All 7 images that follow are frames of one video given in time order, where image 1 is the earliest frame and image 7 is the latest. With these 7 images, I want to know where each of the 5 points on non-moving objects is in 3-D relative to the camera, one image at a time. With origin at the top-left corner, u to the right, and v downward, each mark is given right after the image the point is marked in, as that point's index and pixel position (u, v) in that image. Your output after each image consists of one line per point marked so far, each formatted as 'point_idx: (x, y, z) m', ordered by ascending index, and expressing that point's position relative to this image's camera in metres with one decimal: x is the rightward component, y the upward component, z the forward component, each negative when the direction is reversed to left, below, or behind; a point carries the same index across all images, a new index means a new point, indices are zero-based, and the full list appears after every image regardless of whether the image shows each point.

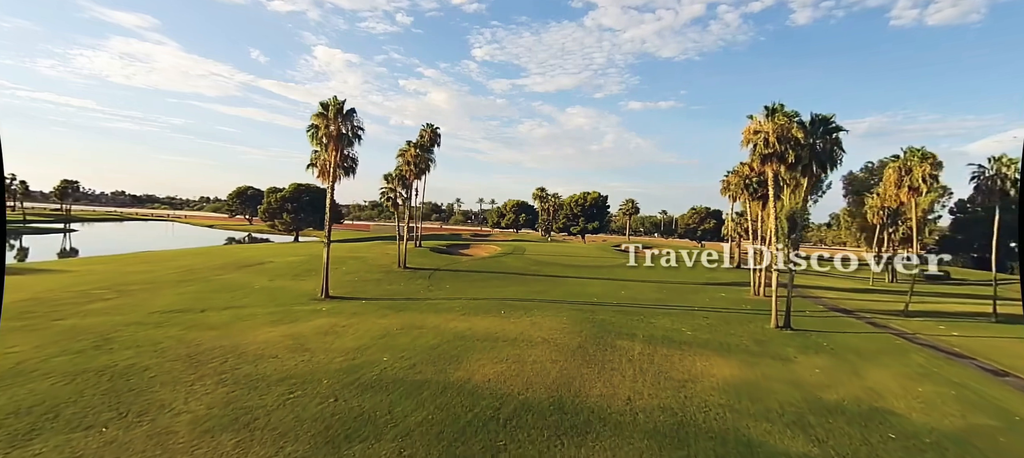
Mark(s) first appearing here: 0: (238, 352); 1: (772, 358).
0: (-11.0, -5.0, +17.4) m
1: (+11.8, -5.9, +19.6) m
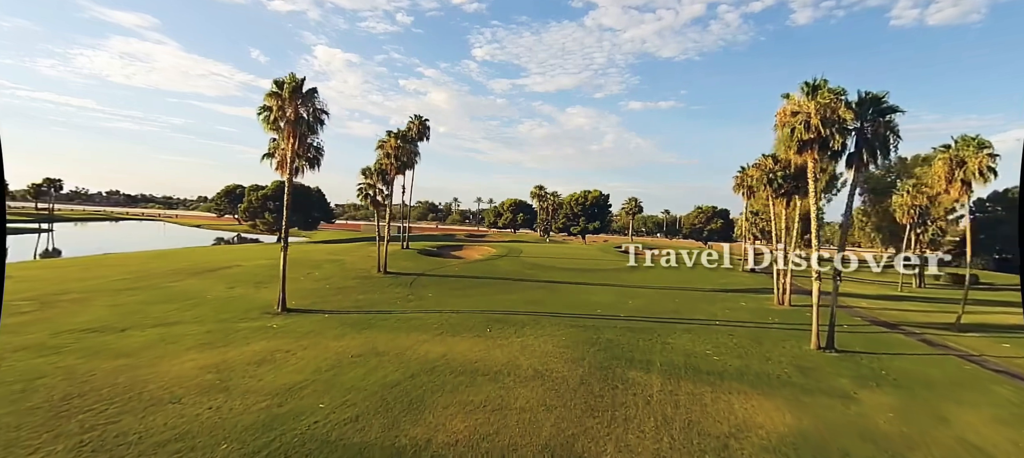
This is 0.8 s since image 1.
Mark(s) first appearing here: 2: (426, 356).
0: (-11.6, -5.0, +13.2) m
1: (+11.2, -5.9, +15.4) m
2: (-3.3, -4.9, +16.5) m
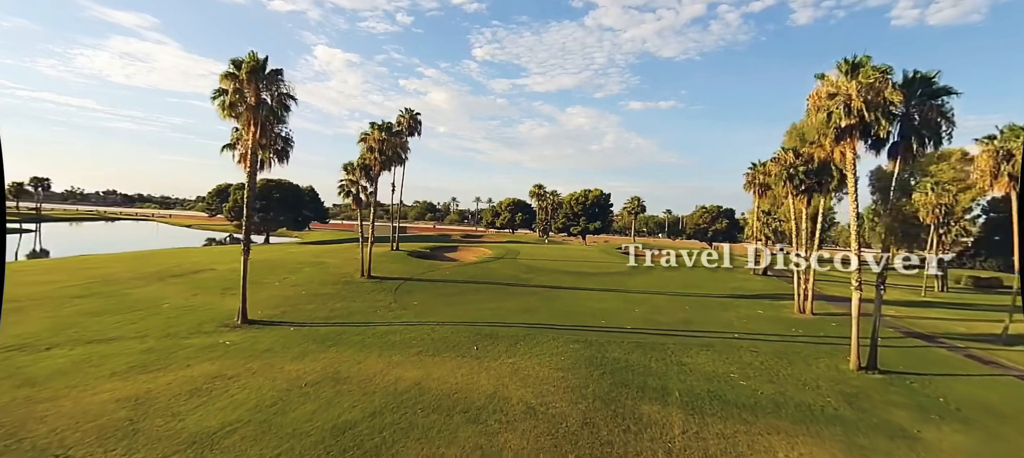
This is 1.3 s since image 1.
0: (-12.0, -5.1, +10.3) m
1: (+10.9, -6.0, +12.5) m
2: (-3.7, -4.9, +13.7) m
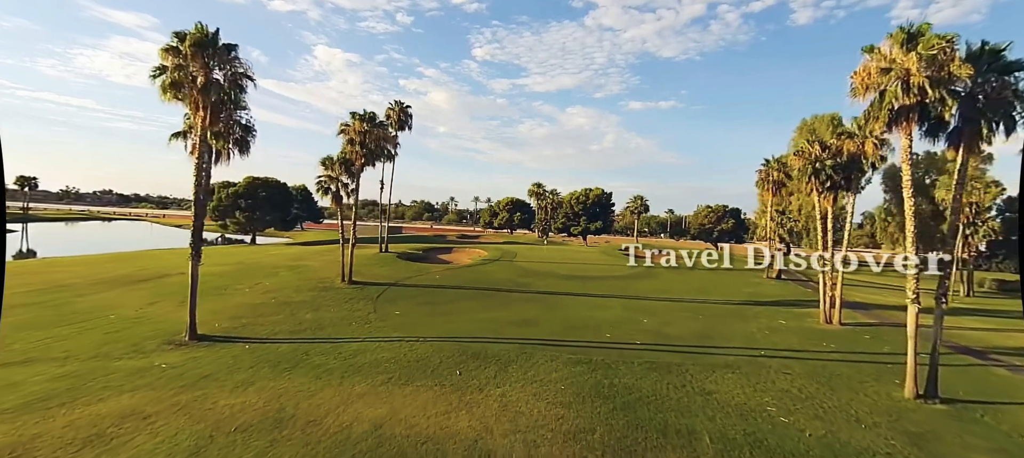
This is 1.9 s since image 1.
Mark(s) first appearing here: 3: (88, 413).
0: (-12.3, -5.1, +7.4) m
1: (+10.5, -6.0, +9.6) m
2: (-4.0, -4.9, +10.8) m
3: (-11.5, -5.0, +11.7) m
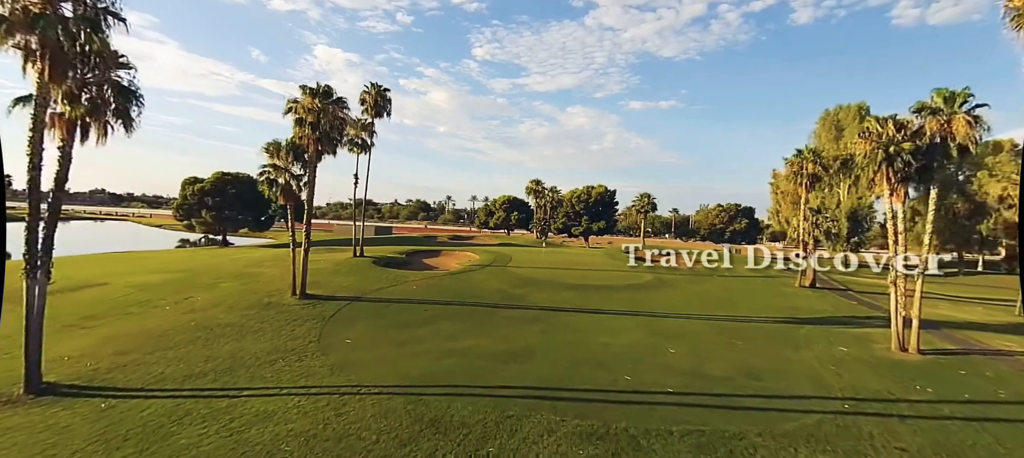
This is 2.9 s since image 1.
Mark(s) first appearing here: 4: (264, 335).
0: (-12.9, -5.2, +1.9) m
1: (+9.9, -6.1, +4.1) m
2: (-4.6, -5.0, +5.2) m
3: (-12.1, -5.1, +6.2) m
4: (-10.5, -4.5, +18.4) m
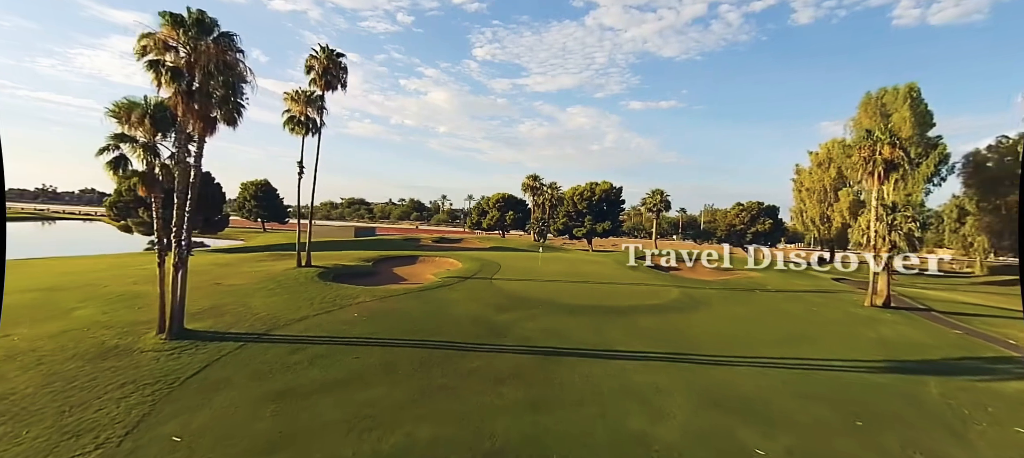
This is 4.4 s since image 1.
0: (-13.8, -5.3, -6.1) m
1: (+9.1, -6.3, -3.9) m
2: (-5.4, -5.2, -2.8) m
3: (-13.0, -5.2, -1.8) m
4: (-11.3, -4.7, +10.4) m
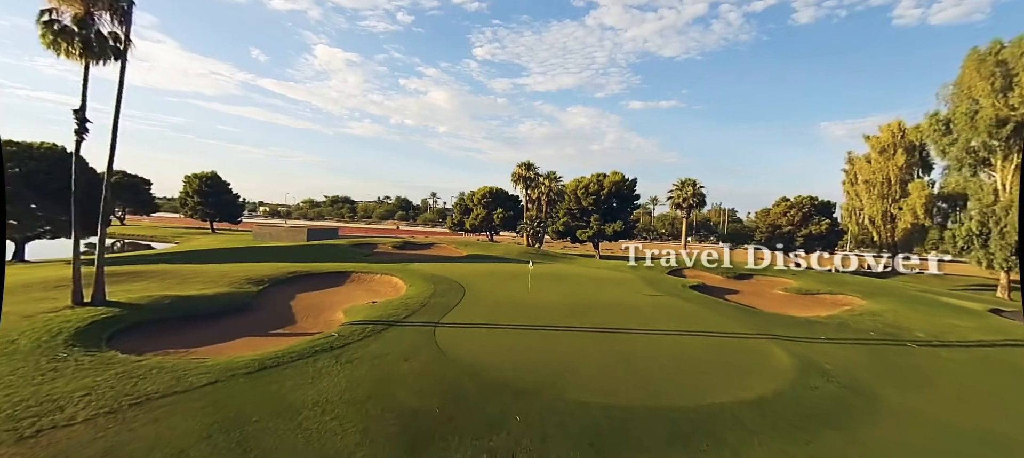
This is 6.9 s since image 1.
0: (-15.2, -5.6, -19.5) m
1: (+7.6, -6.5, -17.3) m
2: (-6.9, -5.4, -16.1) m
3: (-14.4, -5.4, -15.2) m
4: (-12.8, -4.9, -3.0) m
